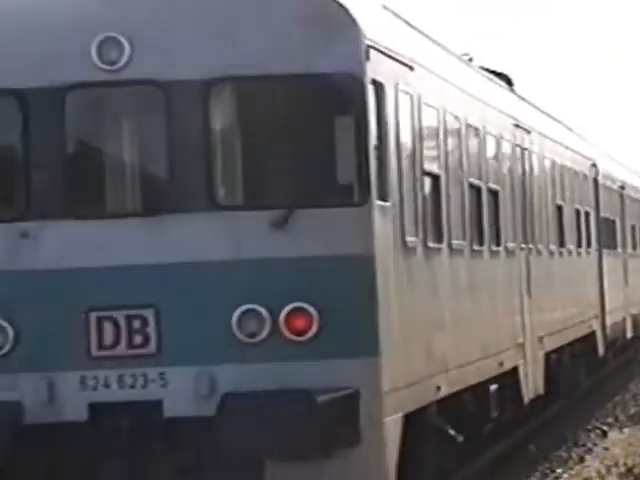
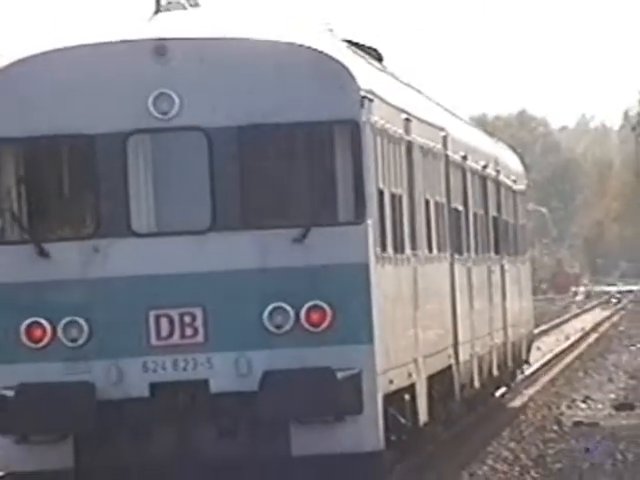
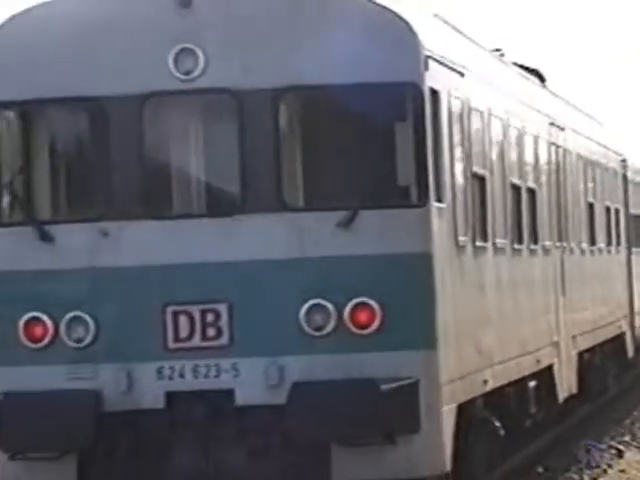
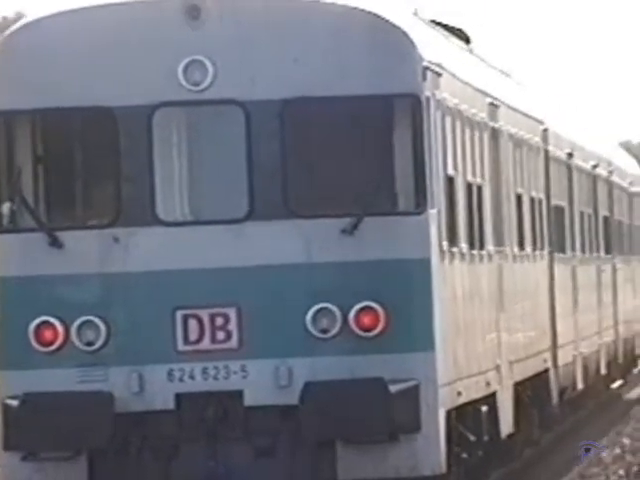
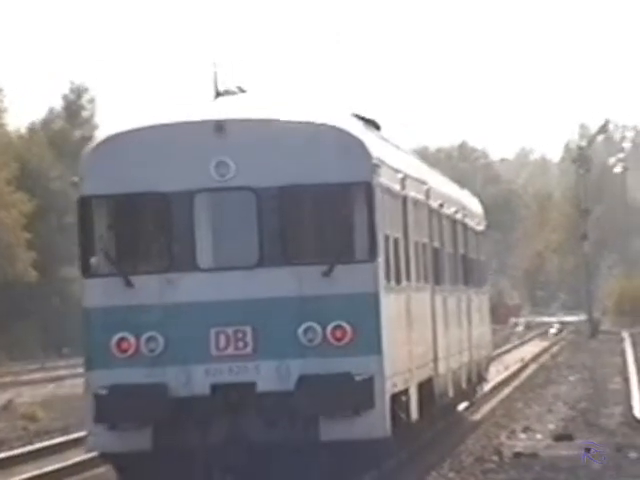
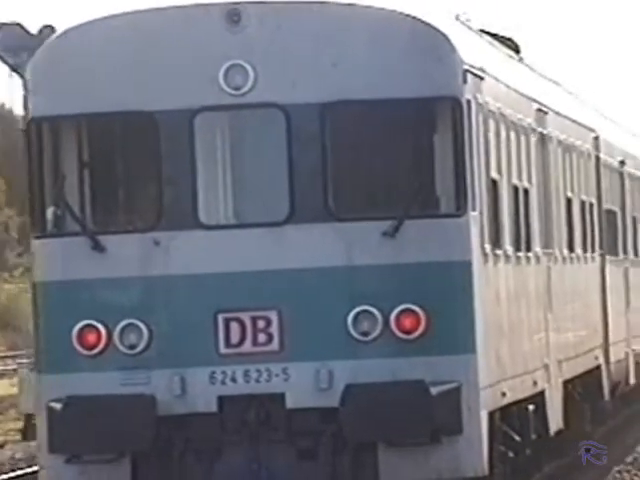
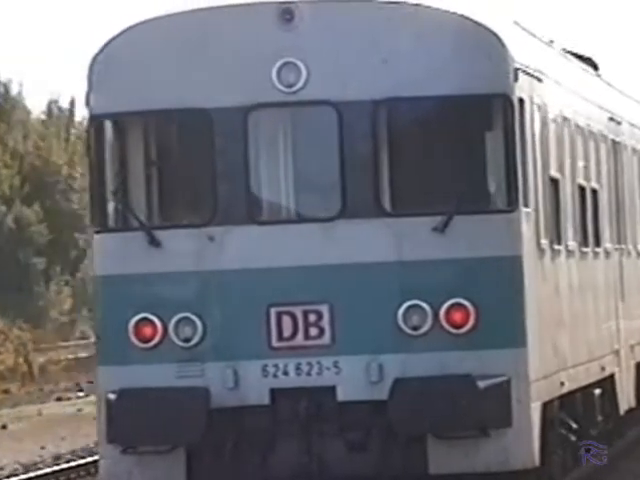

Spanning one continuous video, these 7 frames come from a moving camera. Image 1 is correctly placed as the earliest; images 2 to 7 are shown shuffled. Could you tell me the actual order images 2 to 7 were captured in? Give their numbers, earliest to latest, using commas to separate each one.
3, 7, 6, 4, 2, 5
